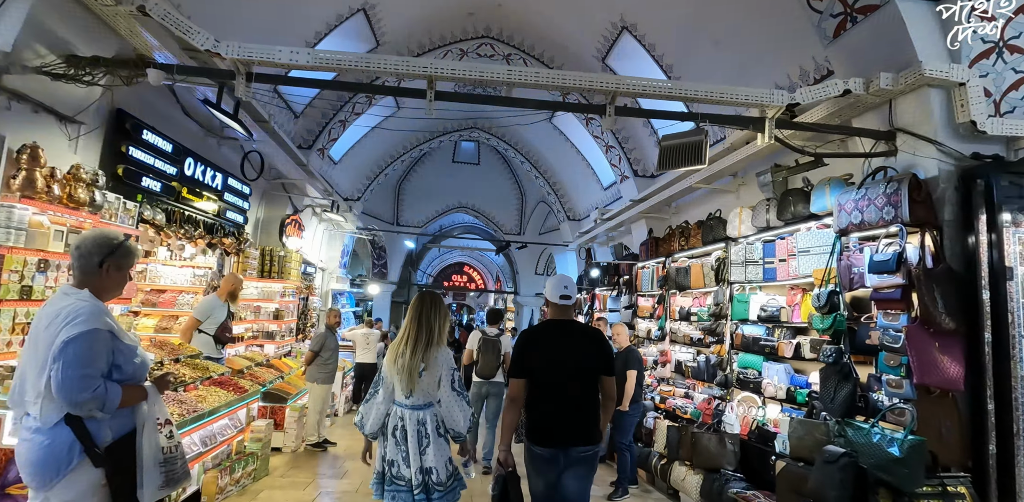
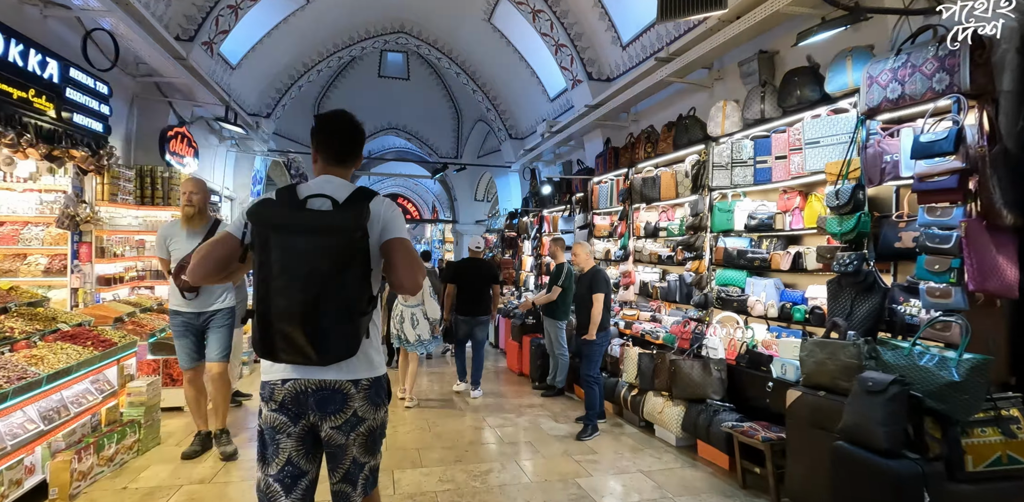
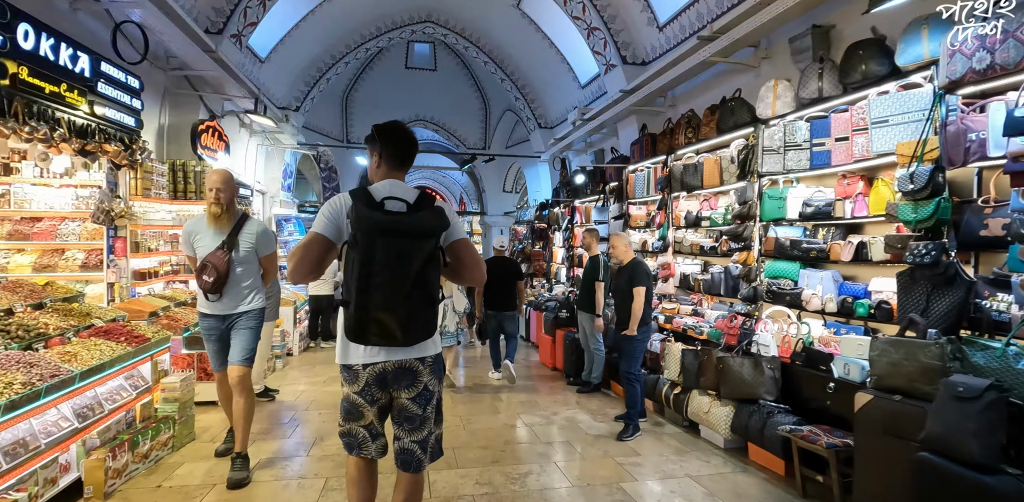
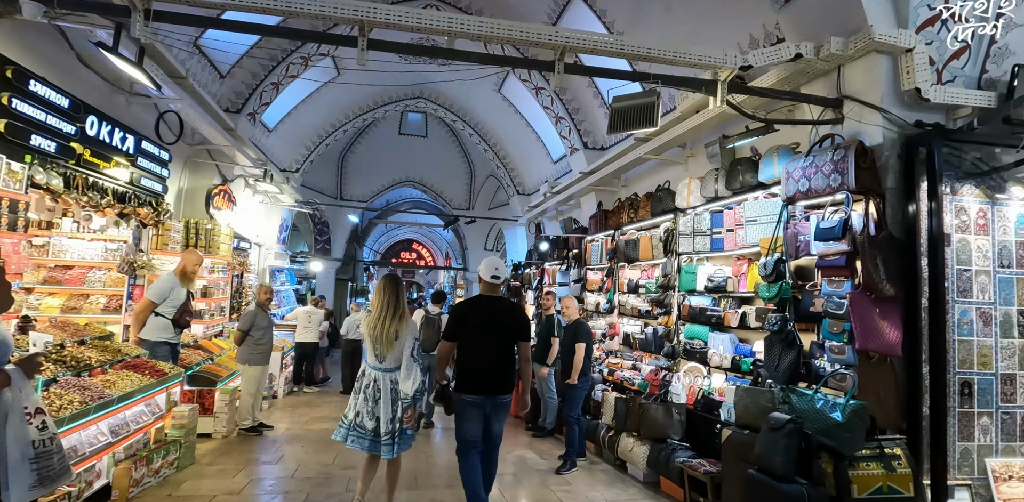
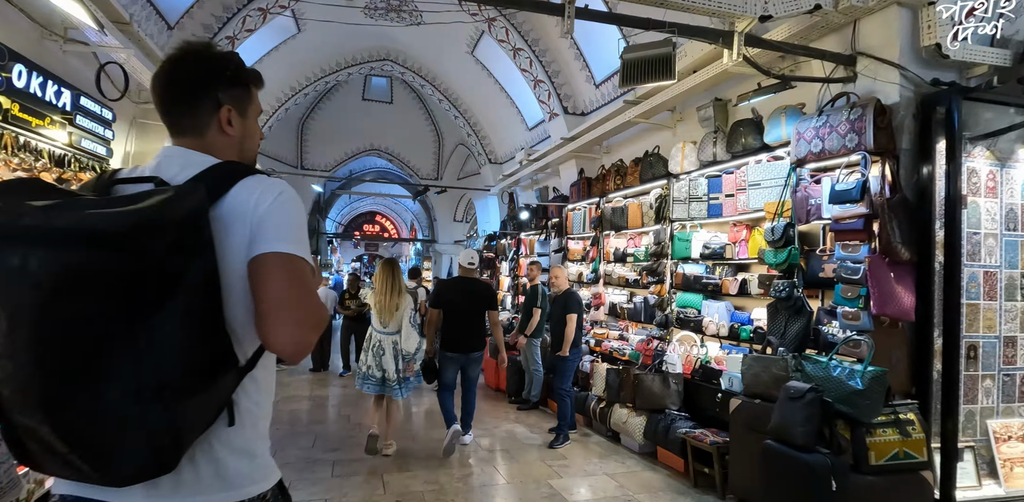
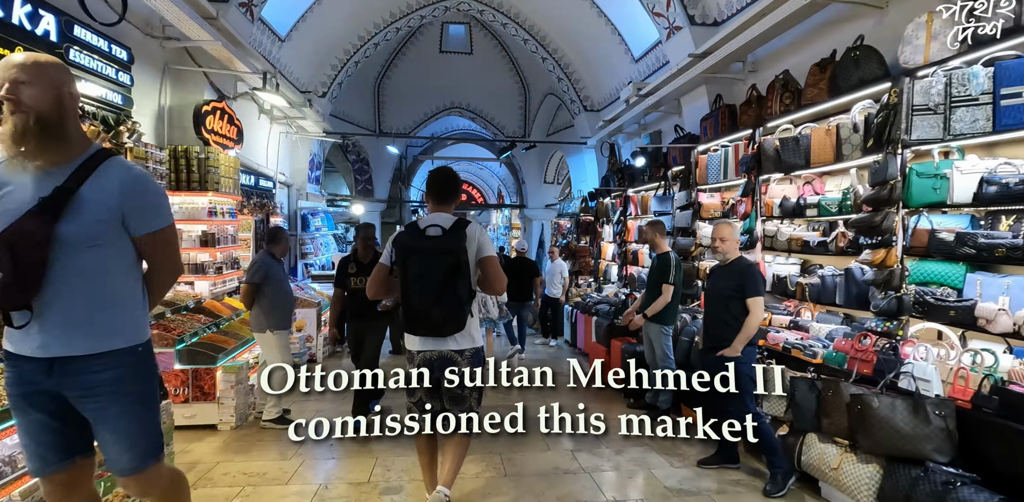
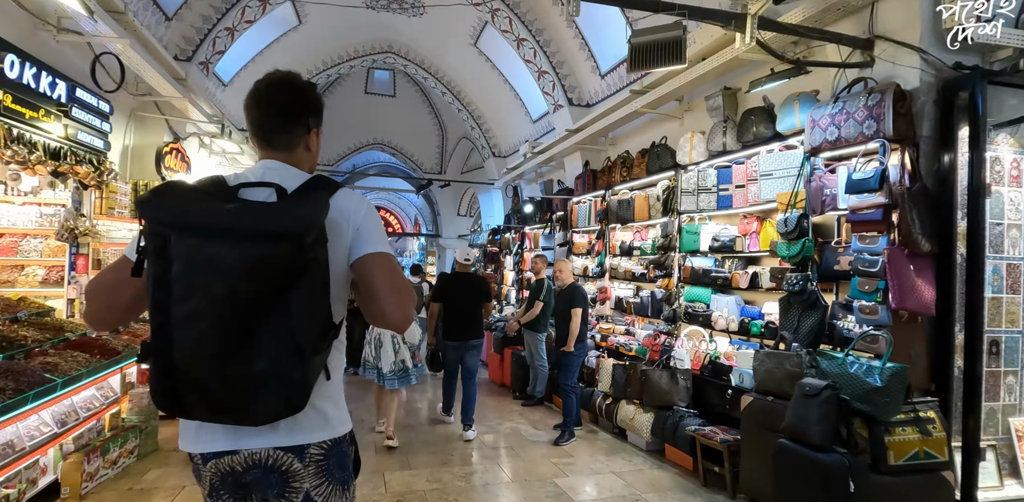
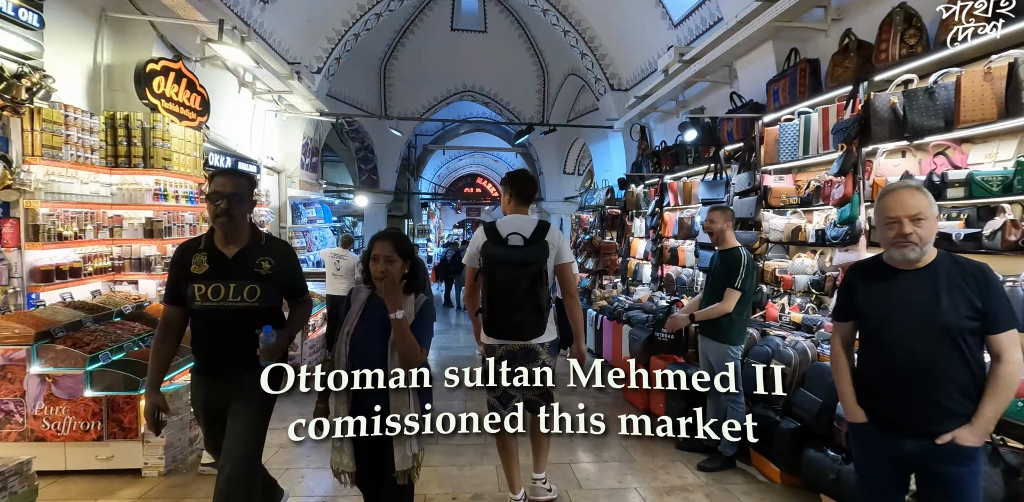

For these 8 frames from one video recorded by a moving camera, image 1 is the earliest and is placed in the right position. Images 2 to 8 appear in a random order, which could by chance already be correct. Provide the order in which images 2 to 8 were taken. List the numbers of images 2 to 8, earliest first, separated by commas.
4, 5, 7, 2, 3, 6, 8
